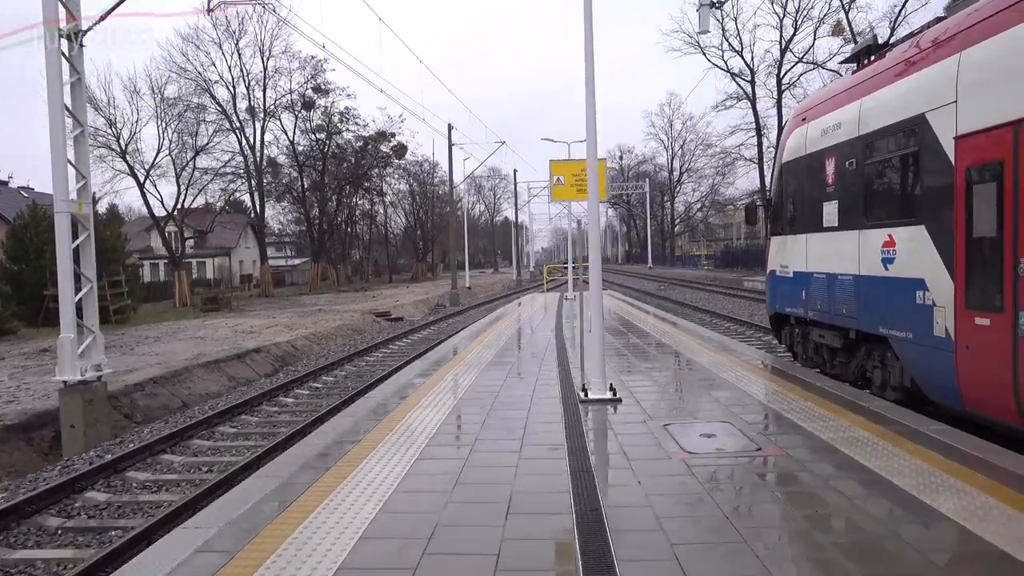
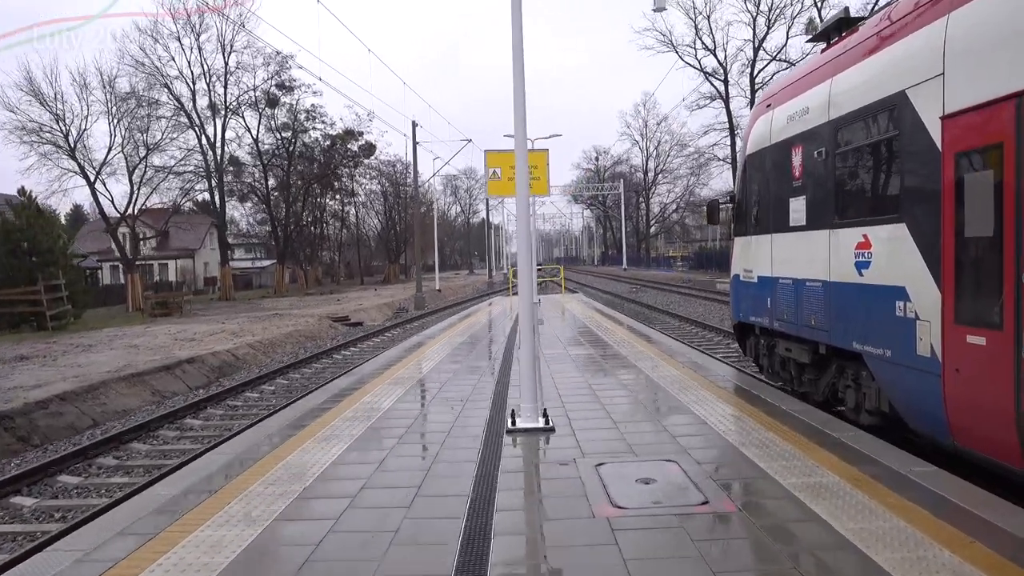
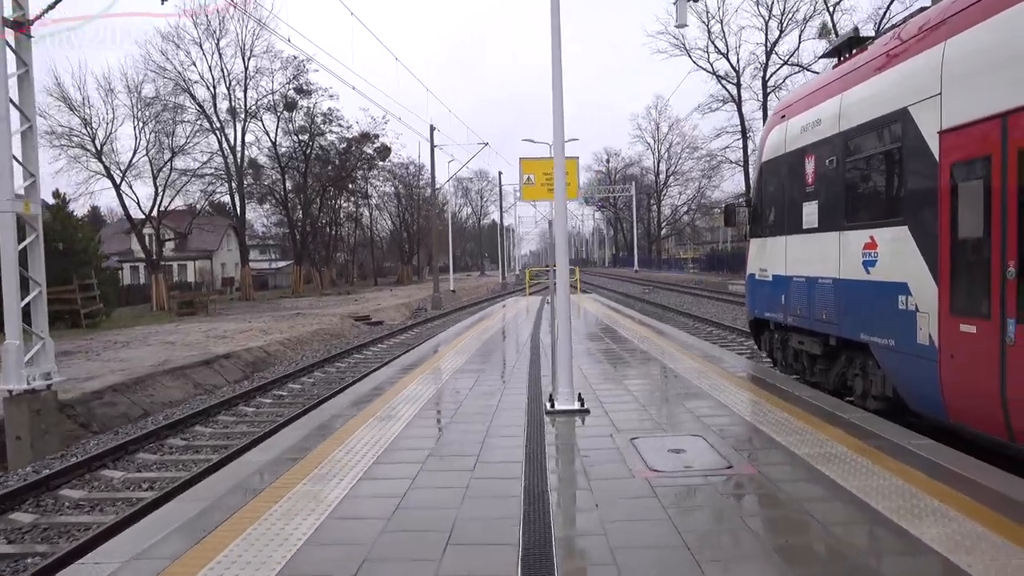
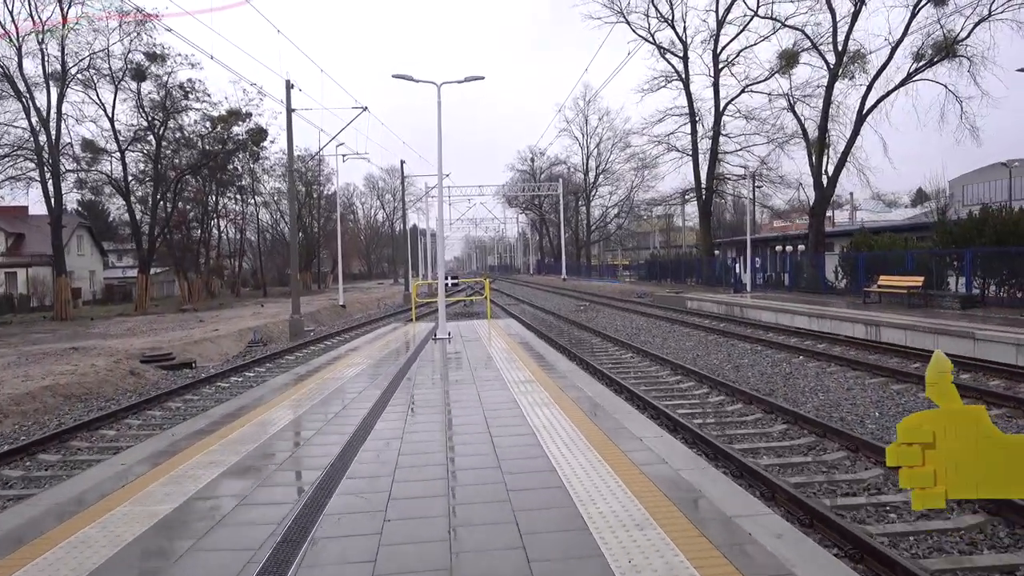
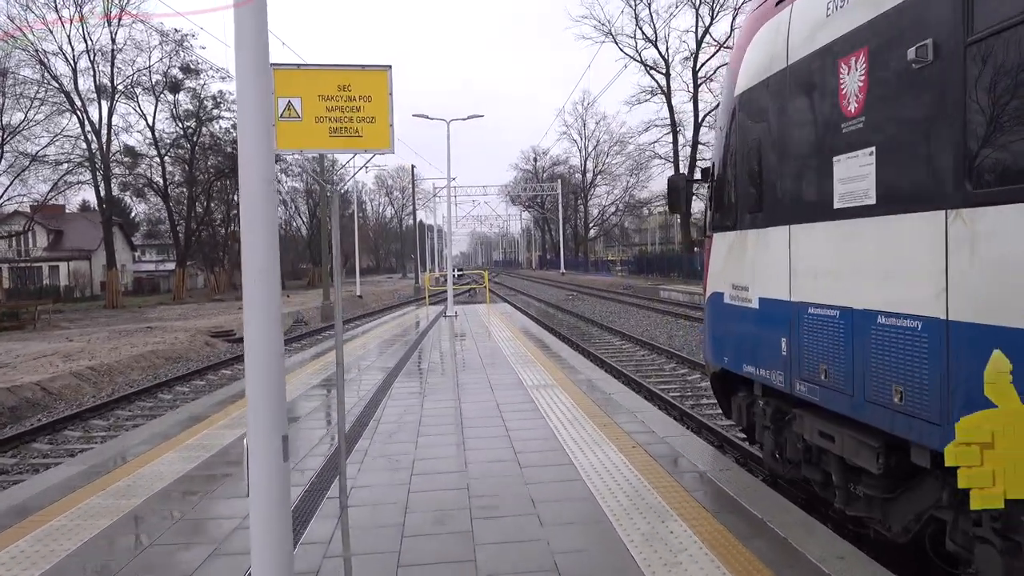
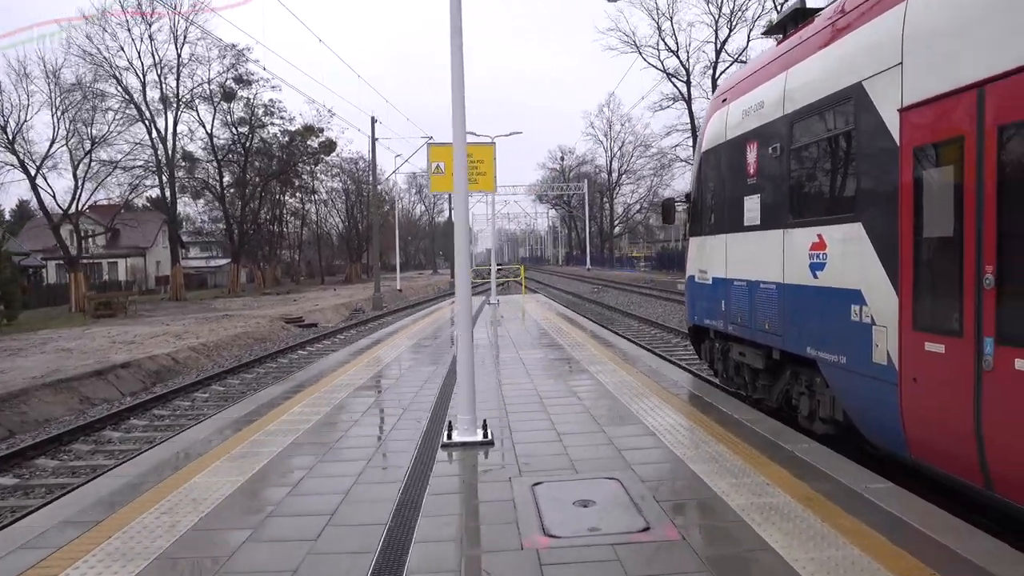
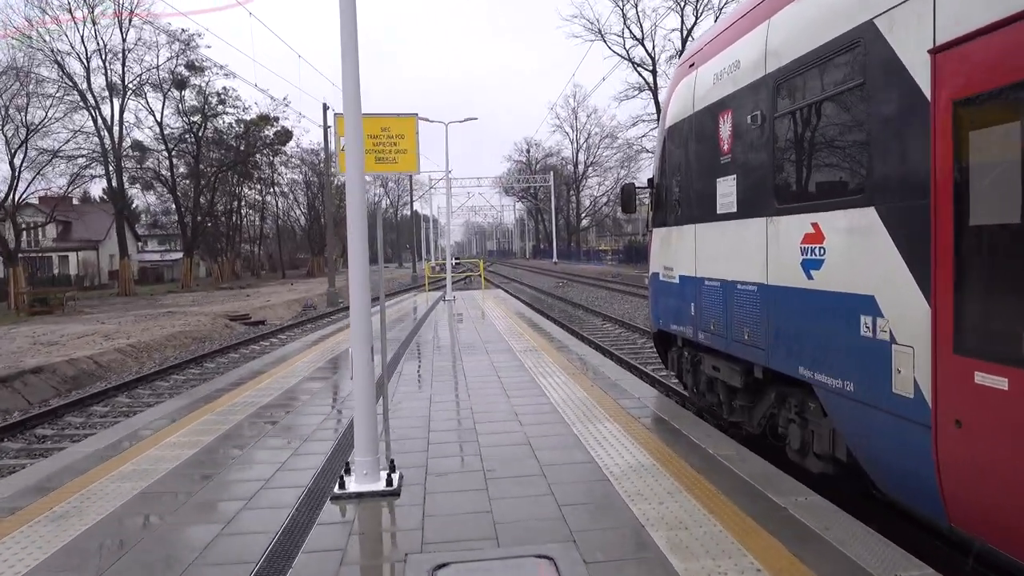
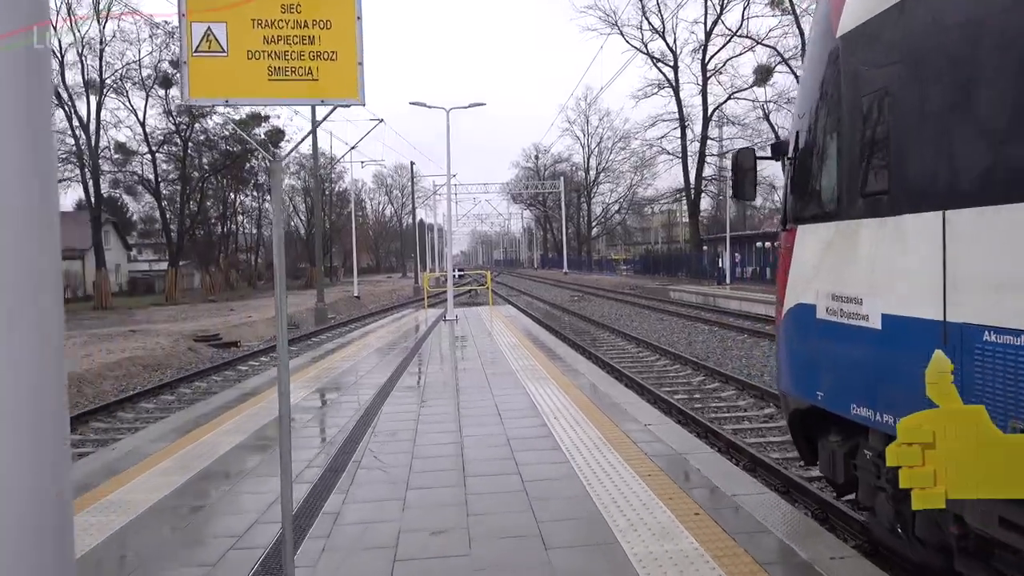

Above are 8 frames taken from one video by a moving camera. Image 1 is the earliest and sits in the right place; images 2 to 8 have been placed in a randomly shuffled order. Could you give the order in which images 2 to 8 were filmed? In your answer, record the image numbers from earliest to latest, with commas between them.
3, 2, 6, 7, 5, 8, 4
